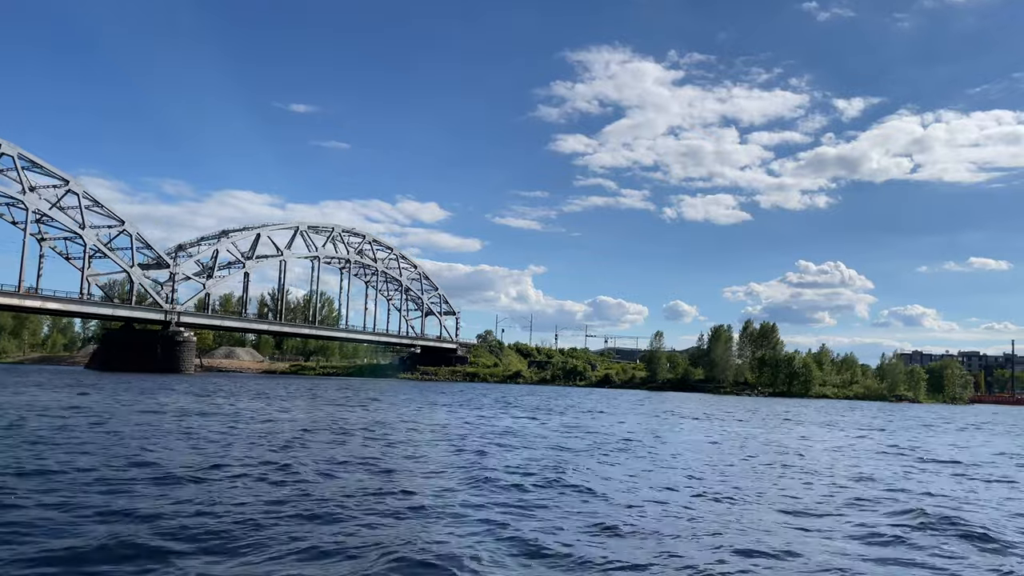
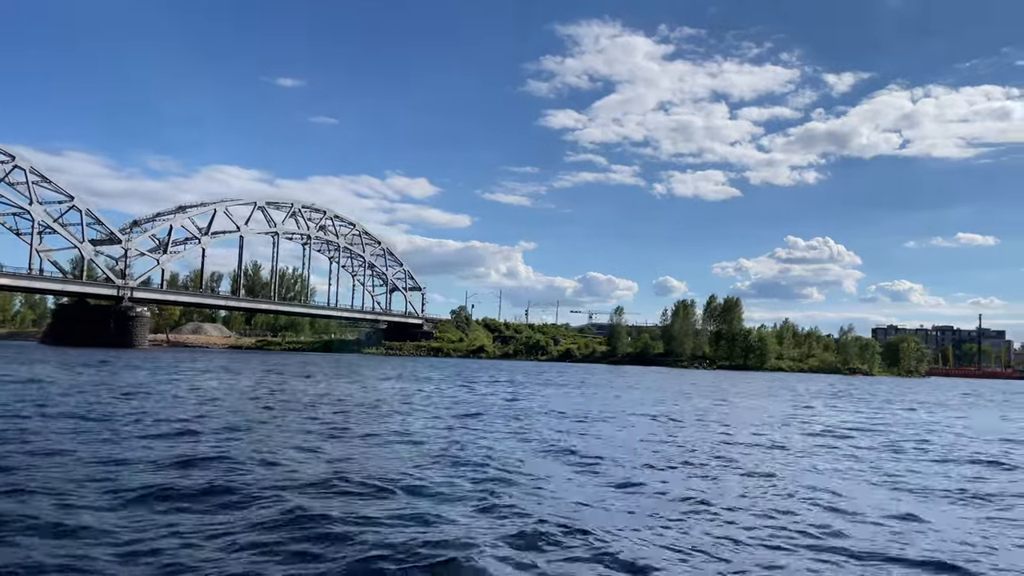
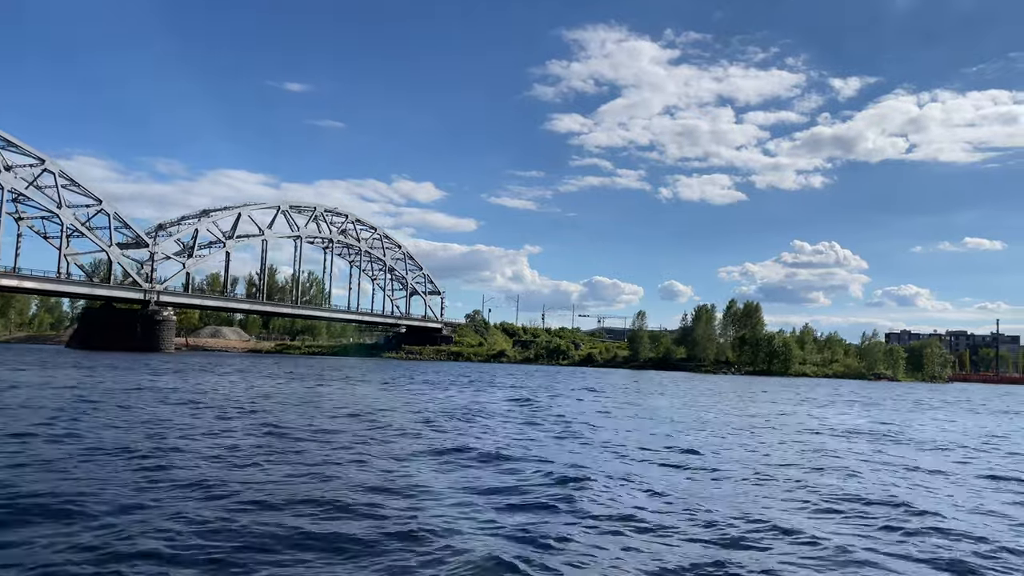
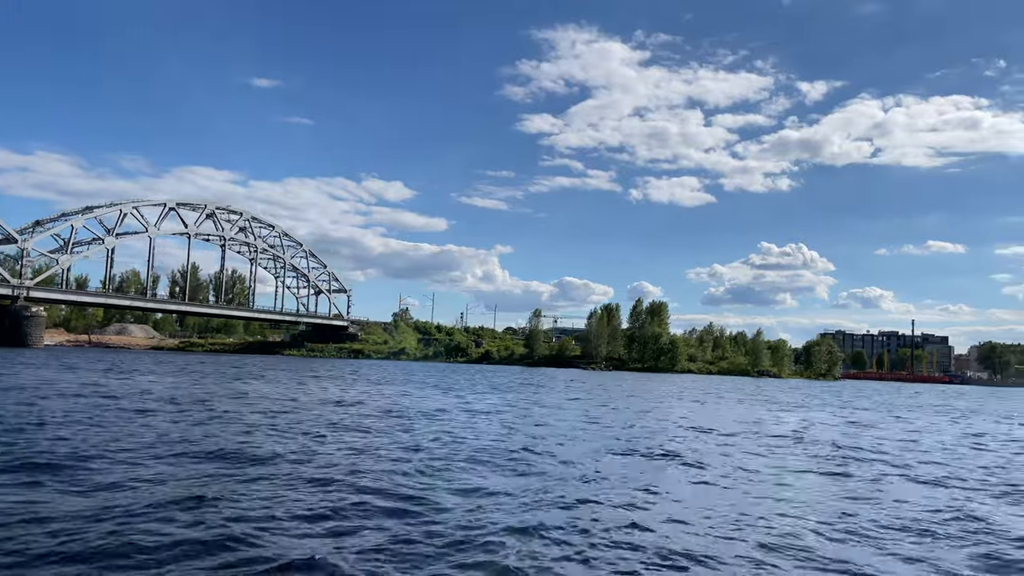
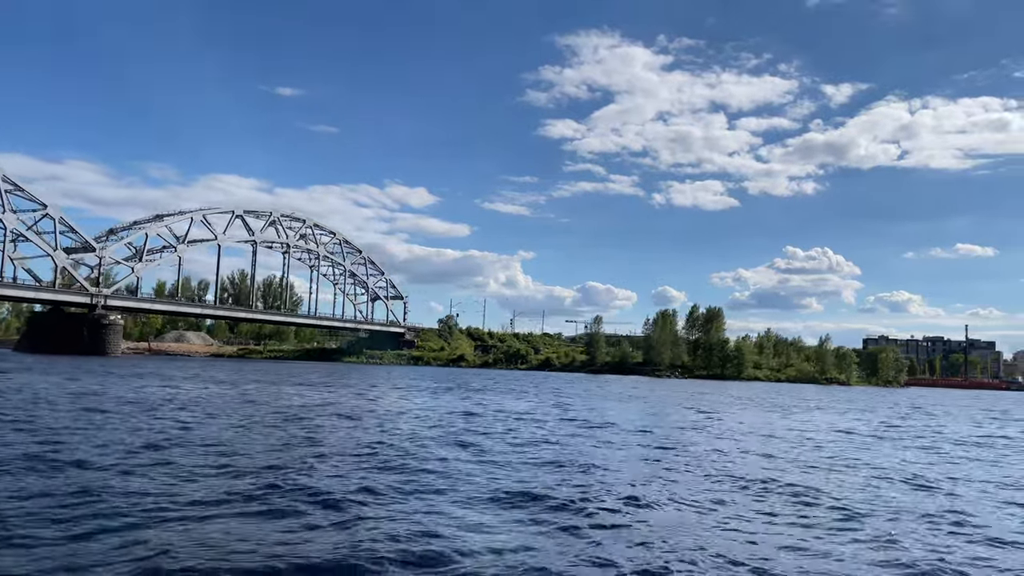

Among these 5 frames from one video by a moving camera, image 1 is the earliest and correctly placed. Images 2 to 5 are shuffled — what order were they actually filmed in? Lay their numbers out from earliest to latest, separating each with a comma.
3, 2, 5, 4
